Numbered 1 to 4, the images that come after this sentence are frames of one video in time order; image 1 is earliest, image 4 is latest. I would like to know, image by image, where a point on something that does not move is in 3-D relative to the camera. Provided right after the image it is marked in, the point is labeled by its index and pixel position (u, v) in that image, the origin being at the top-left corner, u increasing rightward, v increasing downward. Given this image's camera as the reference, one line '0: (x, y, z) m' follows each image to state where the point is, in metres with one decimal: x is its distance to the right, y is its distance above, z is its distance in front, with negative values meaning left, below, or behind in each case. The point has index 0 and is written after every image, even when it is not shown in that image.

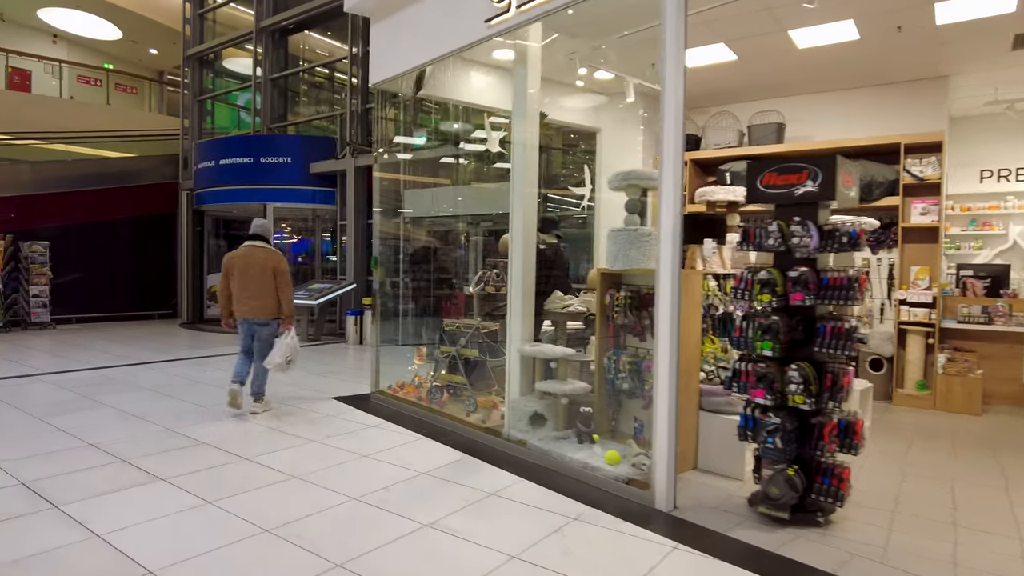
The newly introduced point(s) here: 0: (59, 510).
0: (-2.1, -1.0, +3.0) m
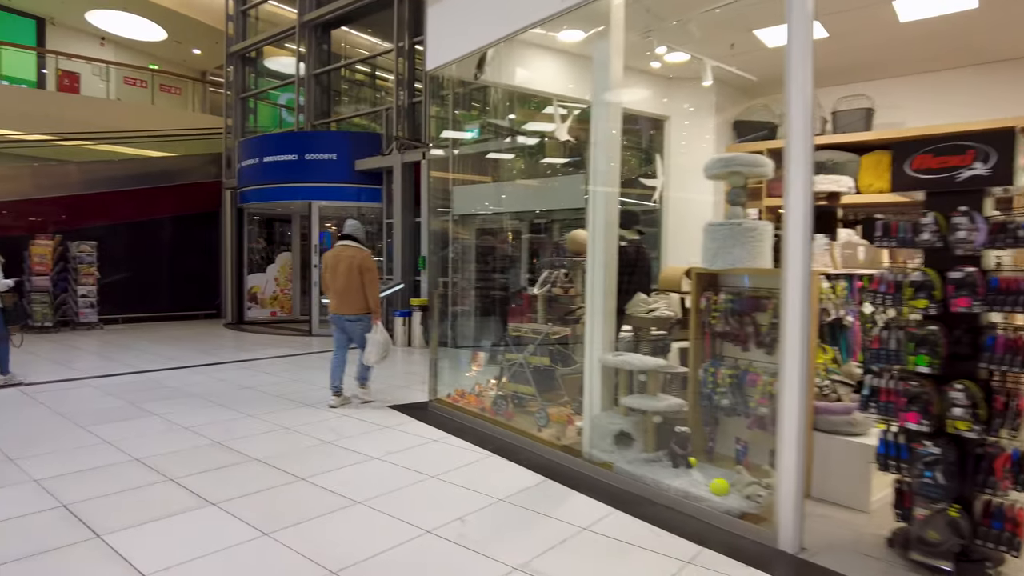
0: (-1.7, -1.0, +2.7) m
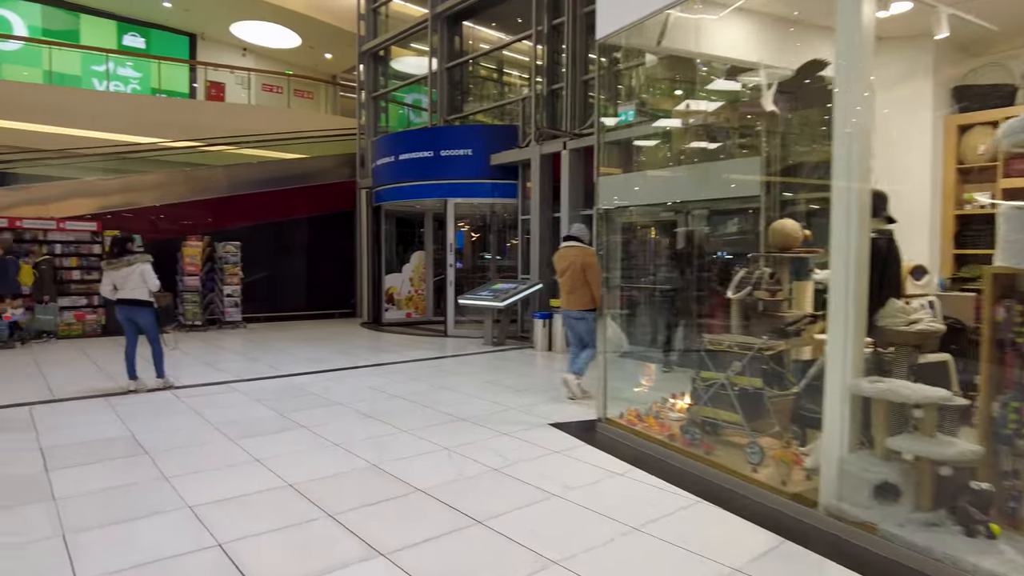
0: (-0.8, -1.1, +2.2) m
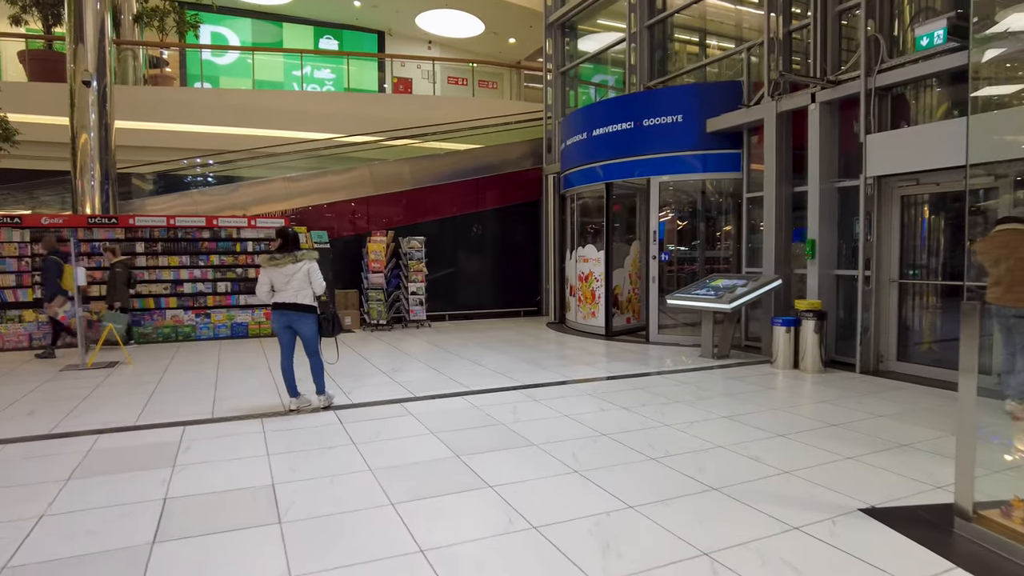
0: (-0.2, -1.1, +0.9) m
